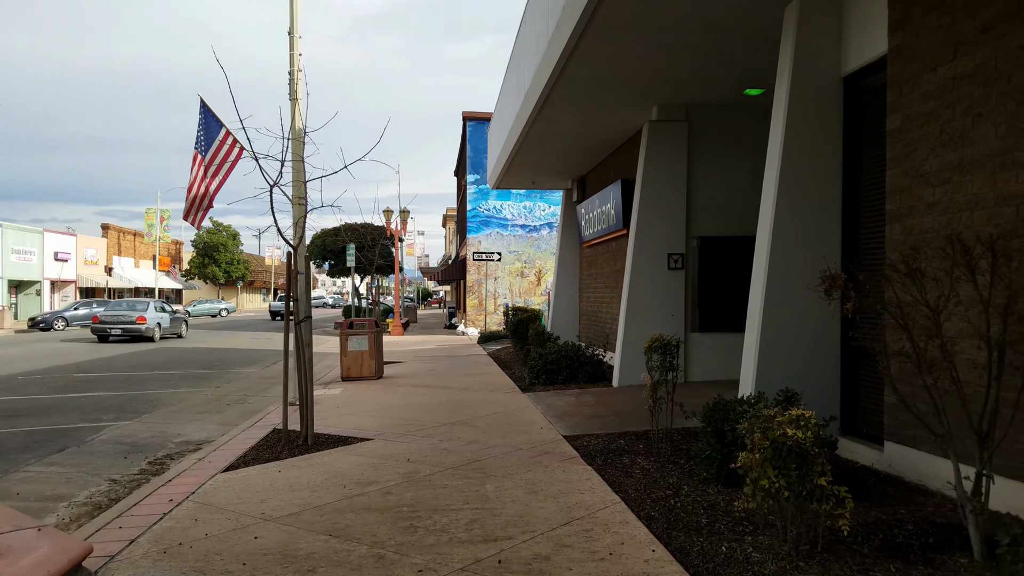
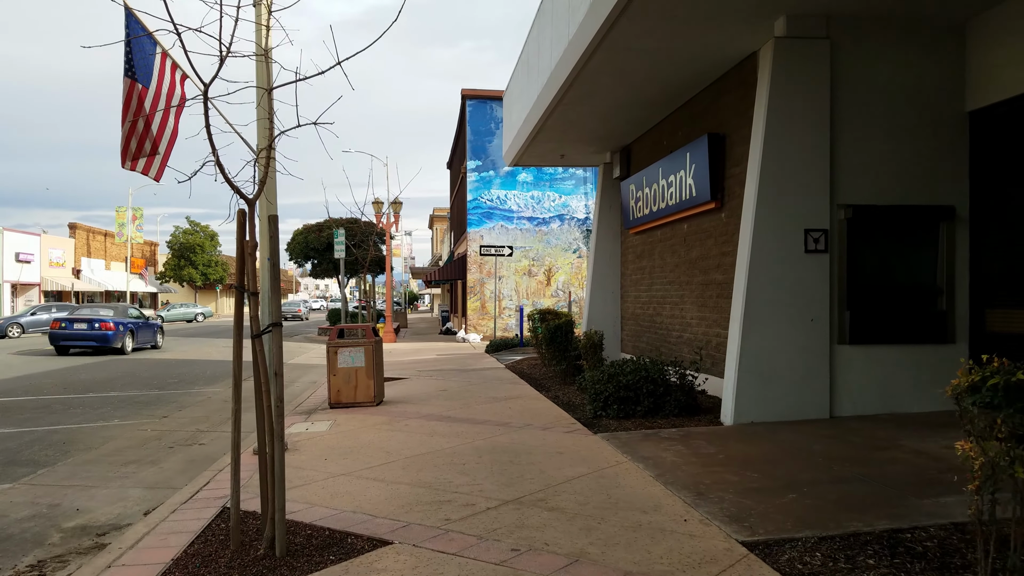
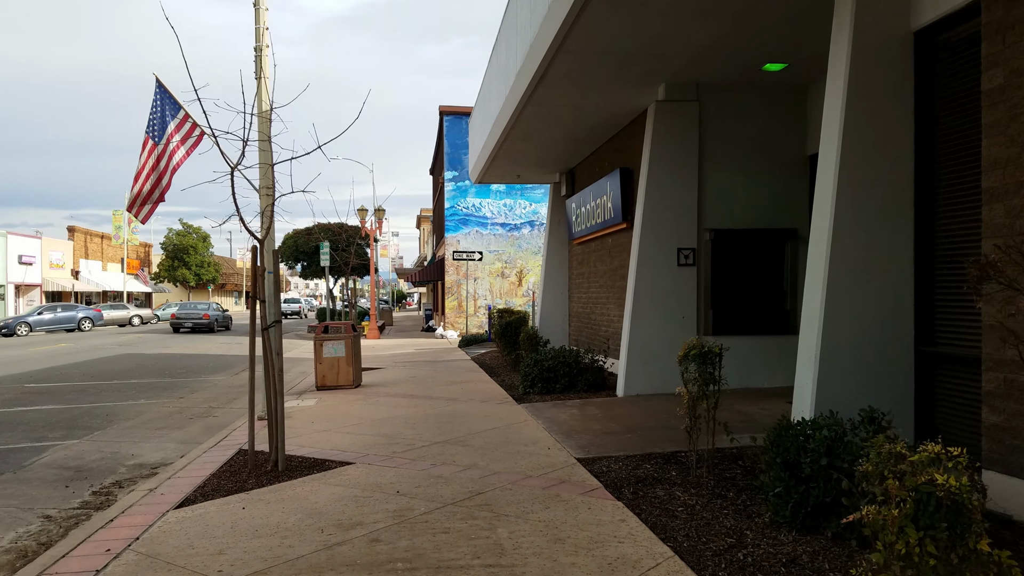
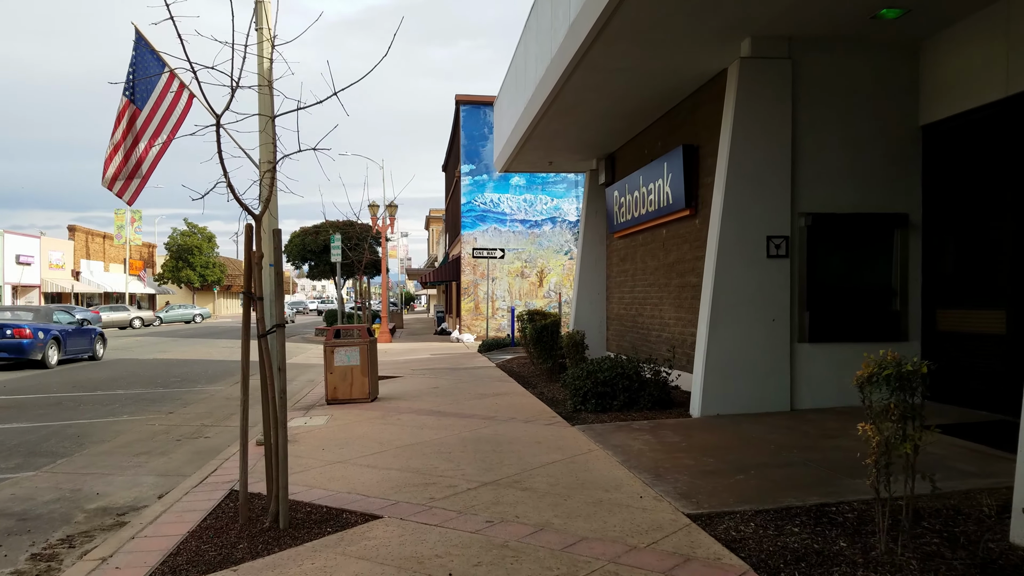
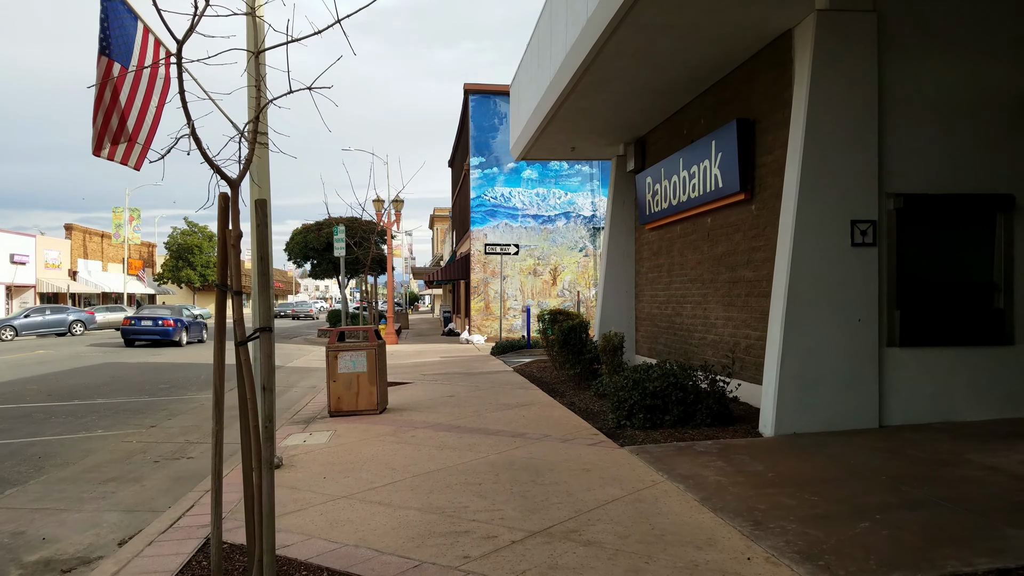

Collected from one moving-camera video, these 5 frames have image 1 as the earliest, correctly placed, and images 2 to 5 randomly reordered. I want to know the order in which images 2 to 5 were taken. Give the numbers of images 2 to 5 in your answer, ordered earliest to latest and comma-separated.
3, 4, 2, 5
